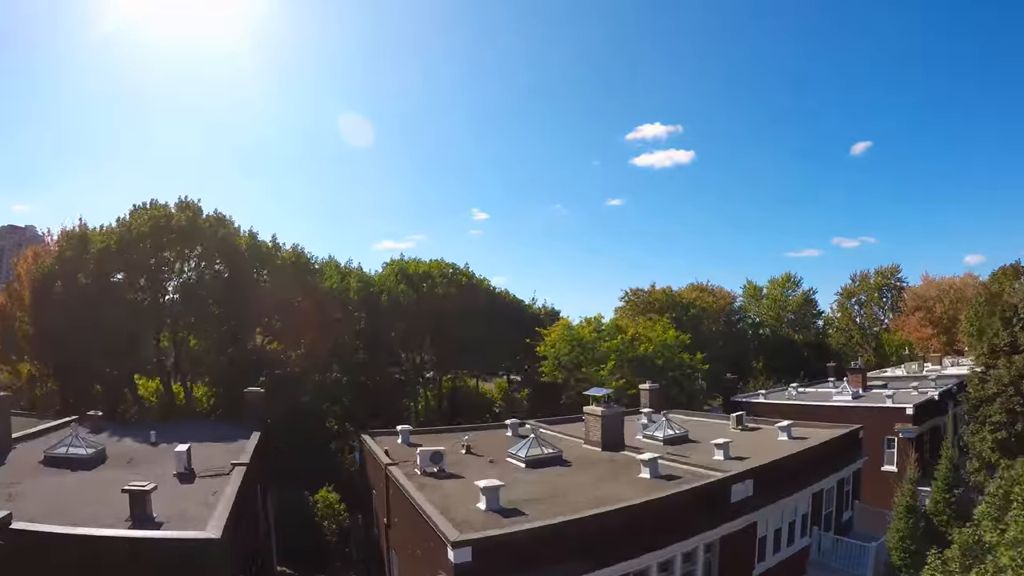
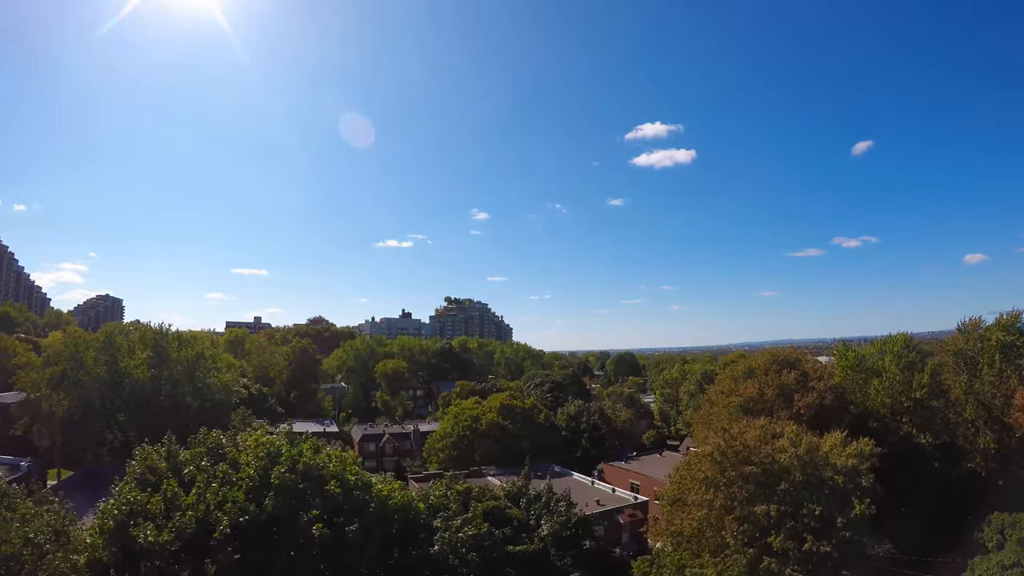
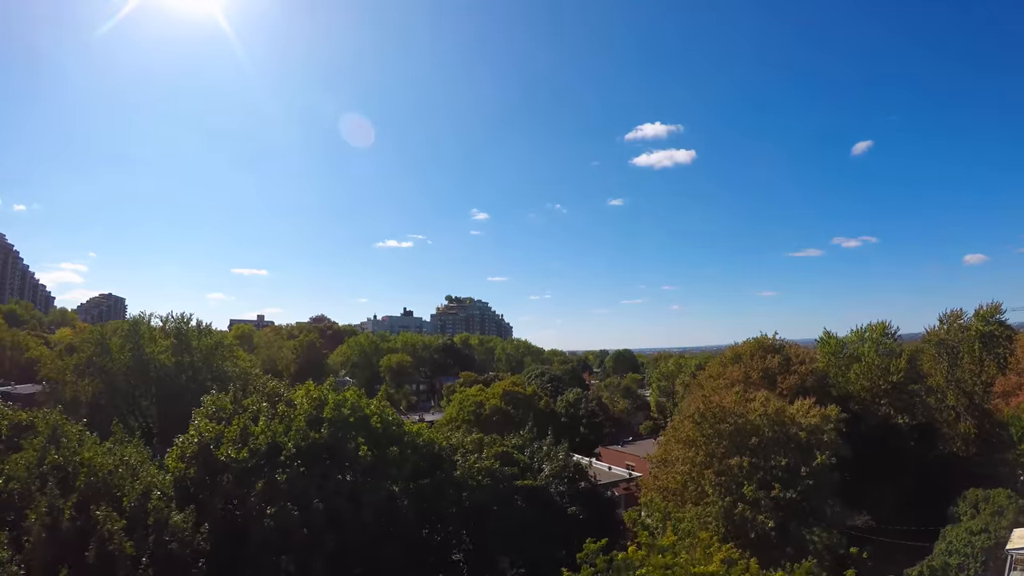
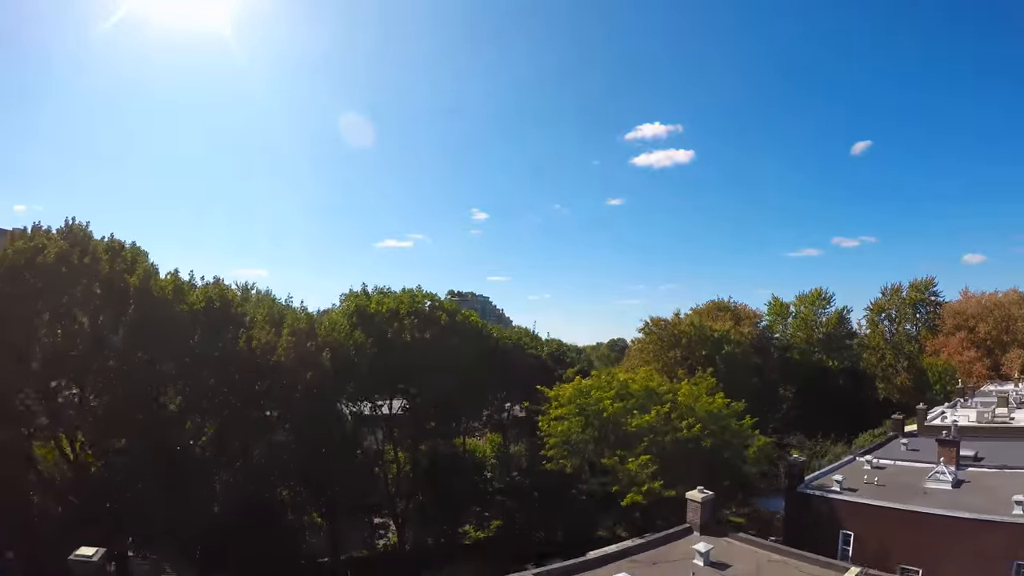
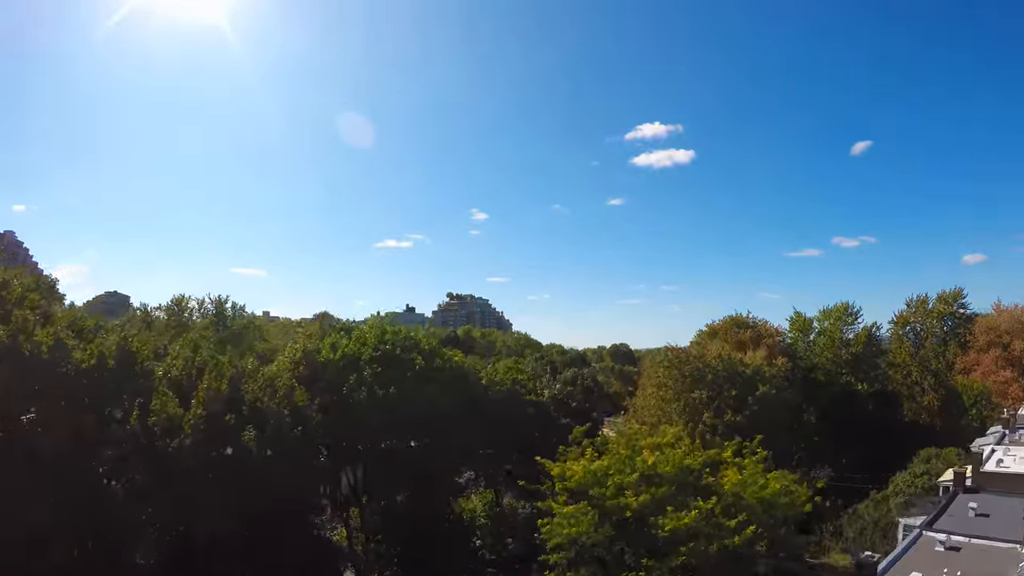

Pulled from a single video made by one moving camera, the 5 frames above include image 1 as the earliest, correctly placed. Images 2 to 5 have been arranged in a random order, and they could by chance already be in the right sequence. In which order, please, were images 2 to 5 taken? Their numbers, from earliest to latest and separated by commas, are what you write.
4, 5, 3, 2
